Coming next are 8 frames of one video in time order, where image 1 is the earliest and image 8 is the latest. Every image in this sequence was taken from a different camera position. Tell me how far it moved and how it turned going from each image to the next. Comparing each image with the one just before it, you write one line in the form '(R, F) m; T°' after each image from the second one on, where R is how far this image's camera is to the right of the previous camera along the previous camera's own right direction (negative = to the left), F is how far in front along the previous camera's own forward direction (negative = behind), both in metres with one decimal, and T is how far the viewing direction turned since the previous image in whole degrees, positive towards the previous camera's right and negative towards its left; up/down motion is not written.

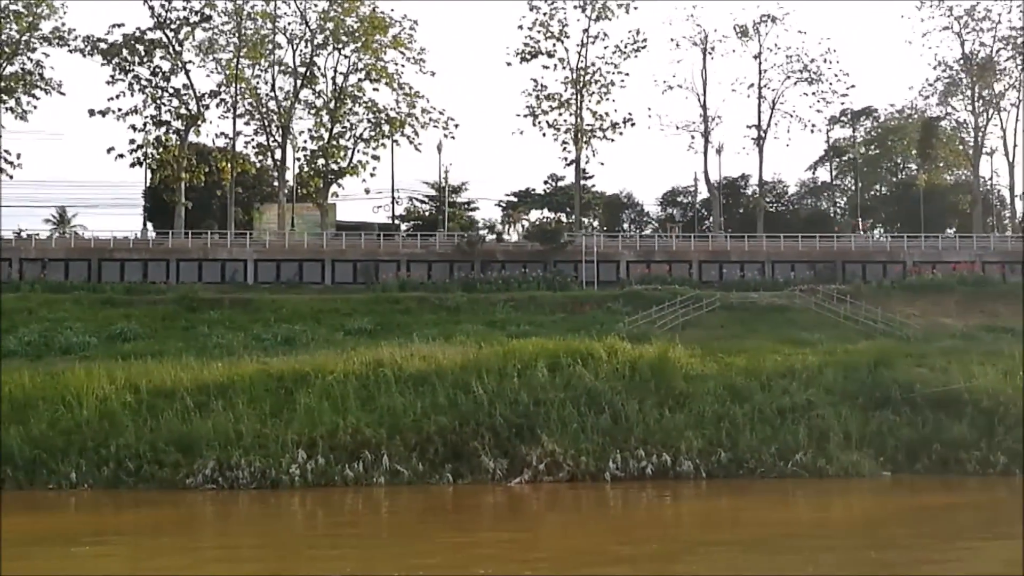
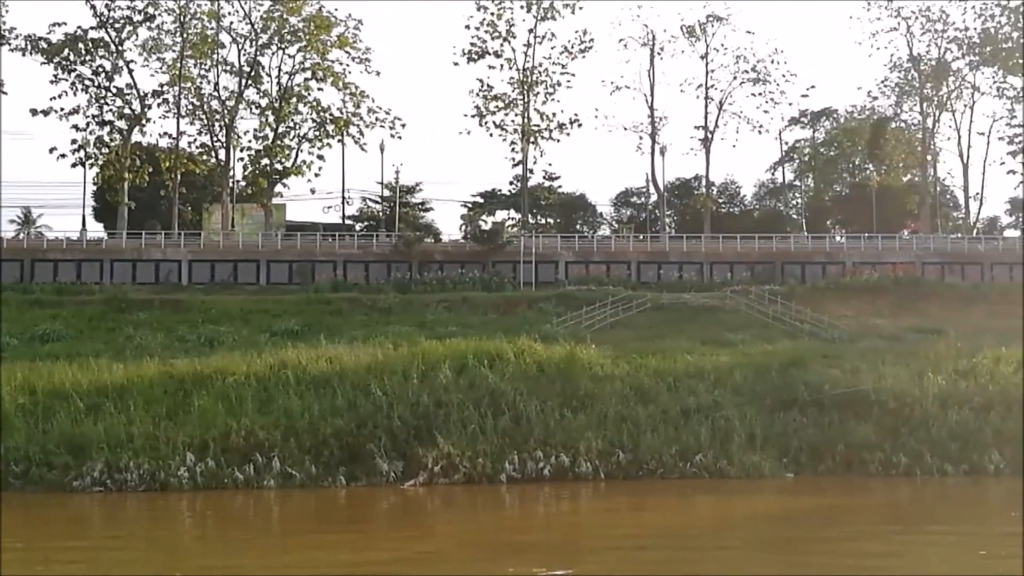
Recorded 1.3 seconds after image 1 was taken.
(+0.7, +0.1) m; +1°
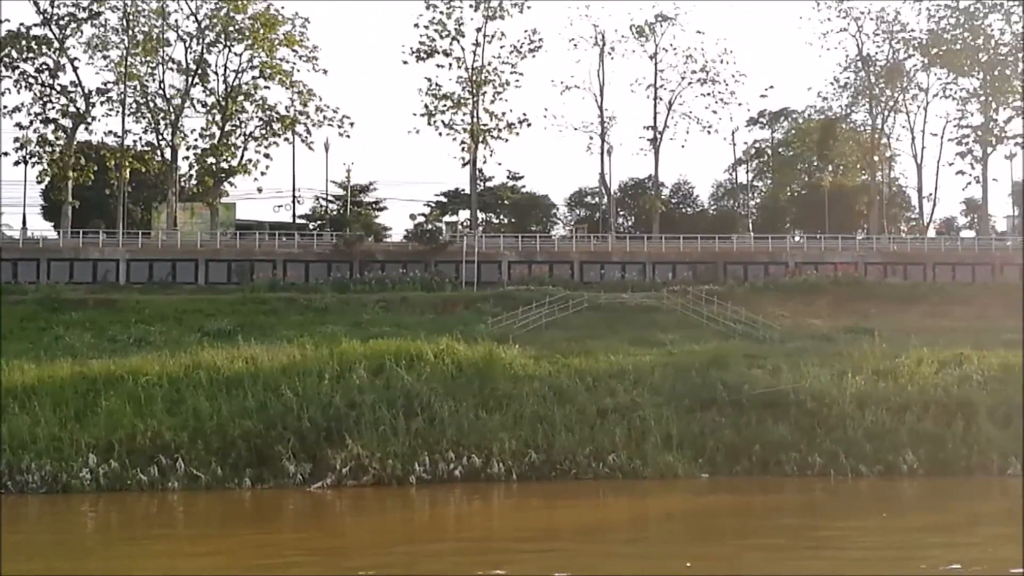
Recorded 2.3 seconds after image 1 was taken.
(+0.6, +0.1) m; +1°
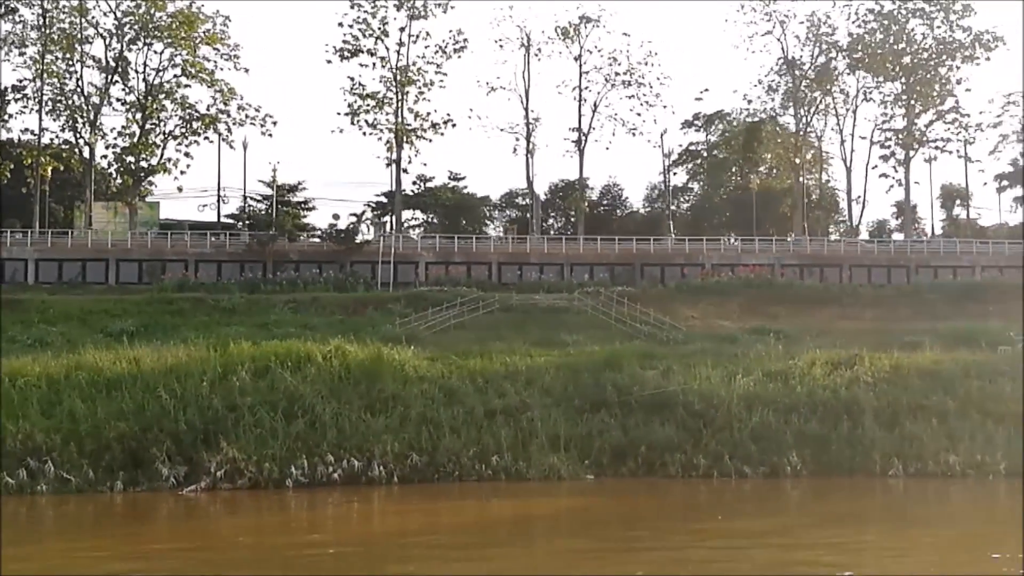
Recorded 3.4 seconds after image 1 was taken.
(+0.6, 0.0) m; +2°
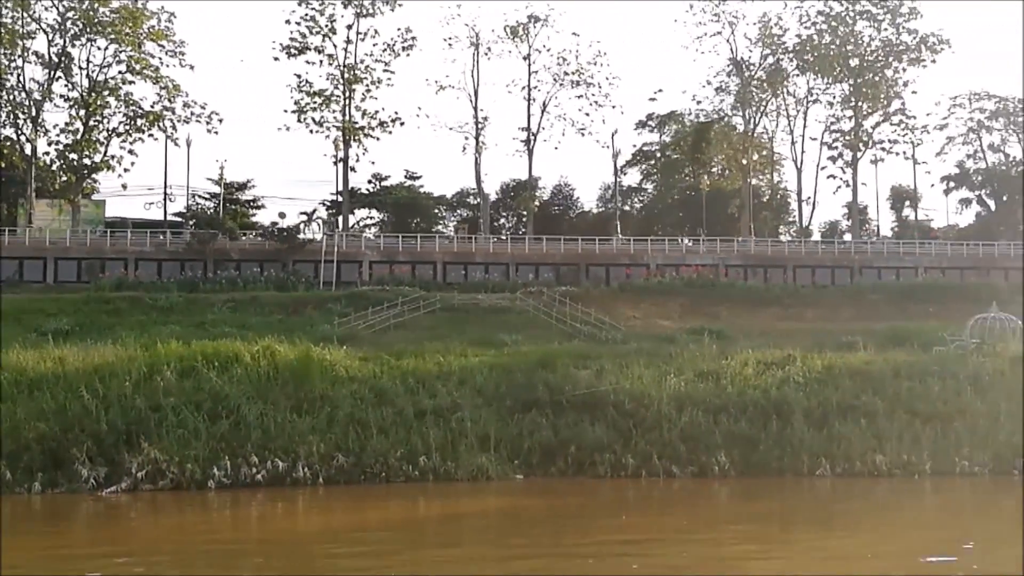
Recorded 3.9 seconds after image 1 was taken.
(+0.3, 0.0) m; +2°
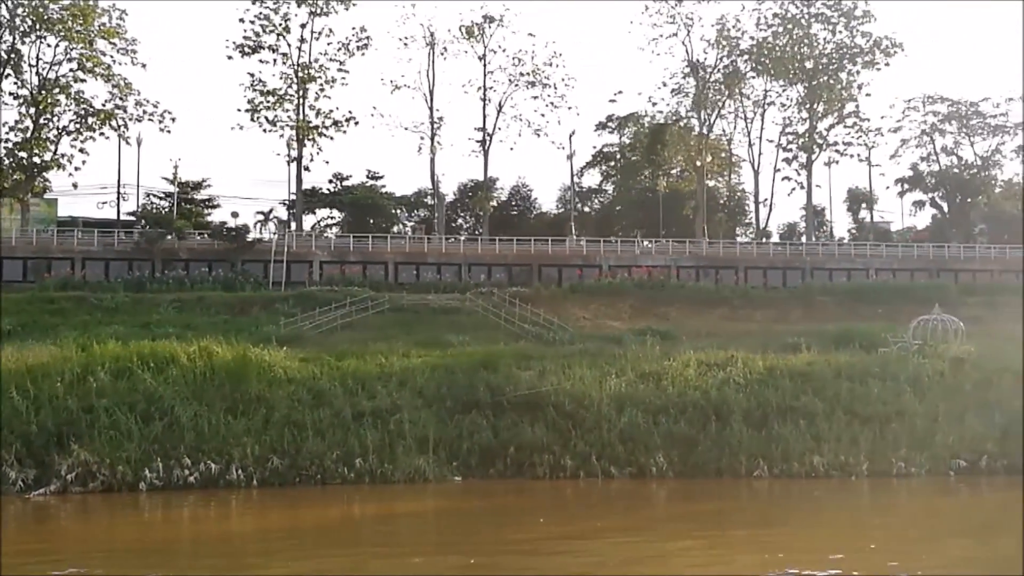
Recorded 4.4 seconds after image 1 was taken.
(+0.3, 0.0) m; +1°
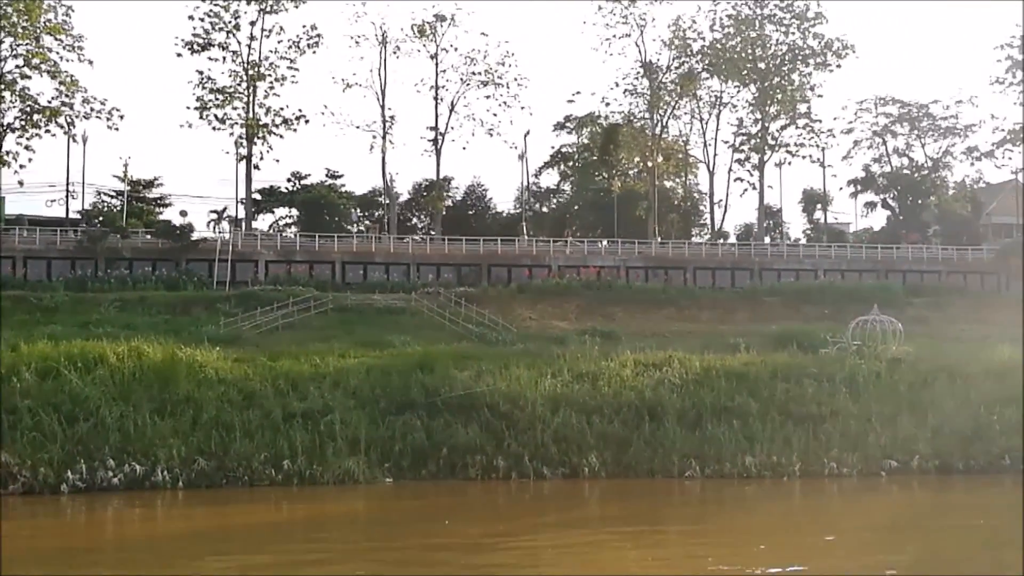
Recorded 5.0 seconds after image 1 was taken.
(+0.3, +0.1) m; +1°
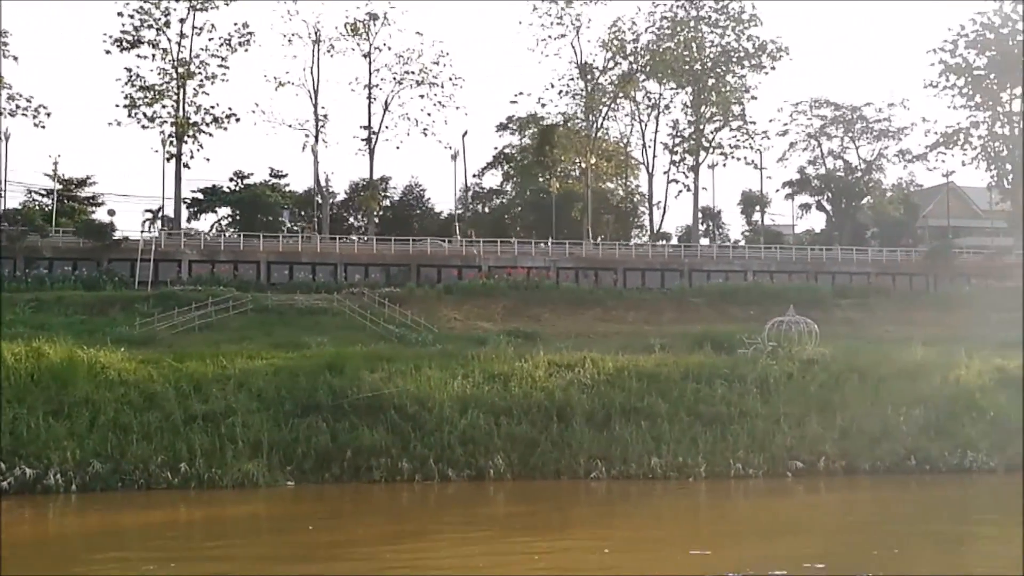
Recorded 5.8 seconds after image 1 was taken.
(+0.5, +0.1) m; +2°
